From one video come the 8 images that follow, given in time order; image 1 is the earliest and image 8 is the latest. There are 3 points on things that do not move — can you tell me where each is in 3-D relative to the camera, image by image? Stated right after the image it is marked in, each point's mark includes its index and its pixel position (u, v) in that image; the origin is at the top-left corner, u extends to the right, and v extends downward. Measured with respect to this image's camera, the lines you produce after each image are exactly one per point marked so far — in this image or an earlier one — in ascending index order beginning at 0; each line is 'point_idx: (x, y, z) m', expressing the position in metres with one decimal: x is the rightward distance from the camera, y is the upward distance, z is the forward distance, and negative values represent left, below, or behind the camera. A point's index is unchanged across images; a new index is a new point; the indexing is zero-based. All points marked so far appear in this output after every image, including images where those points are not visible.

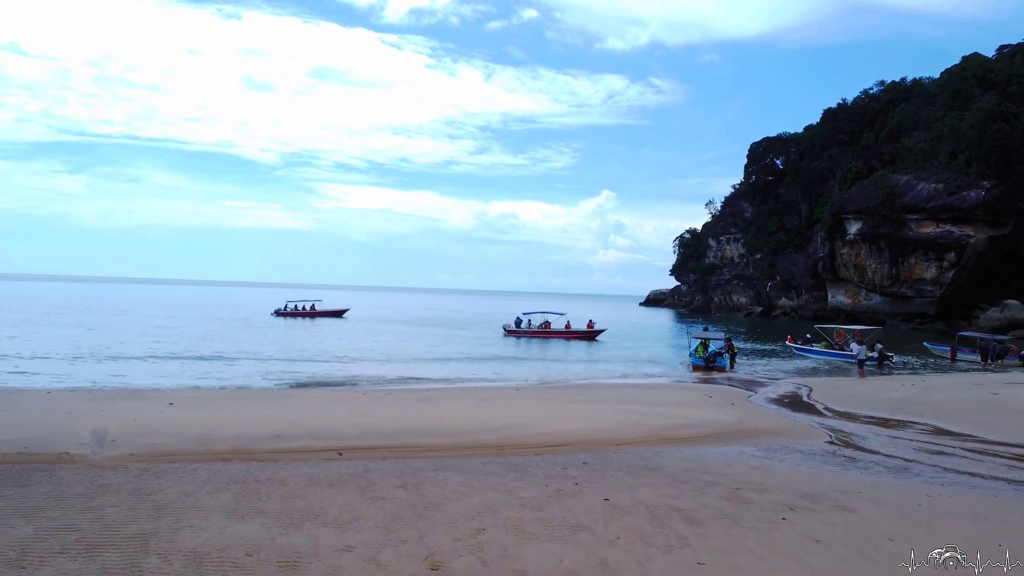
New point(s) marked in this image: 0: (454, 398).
0: (-1.0, -2.0, +15.4) m
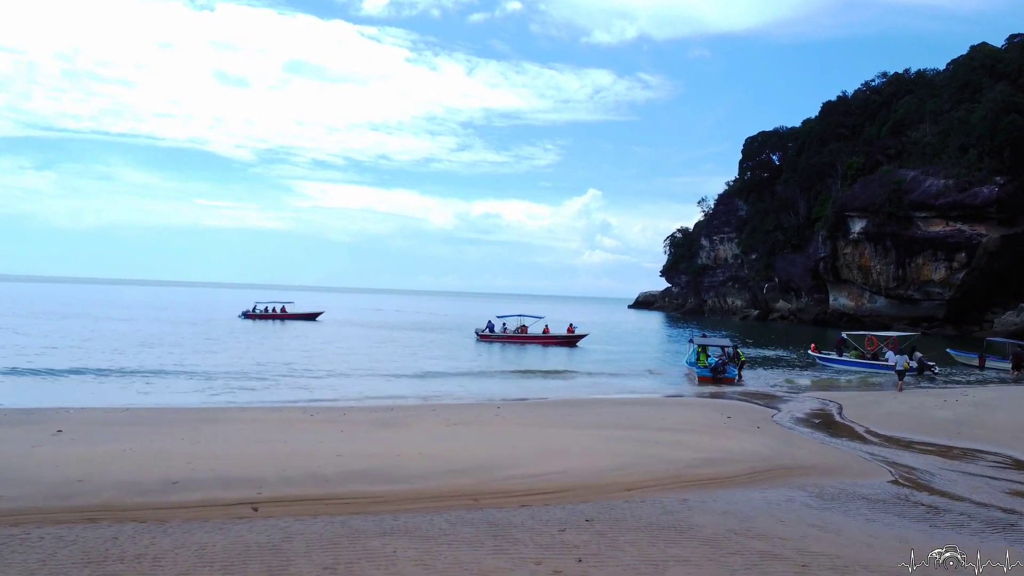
0: (-1.3, -2.0, +12.7) m
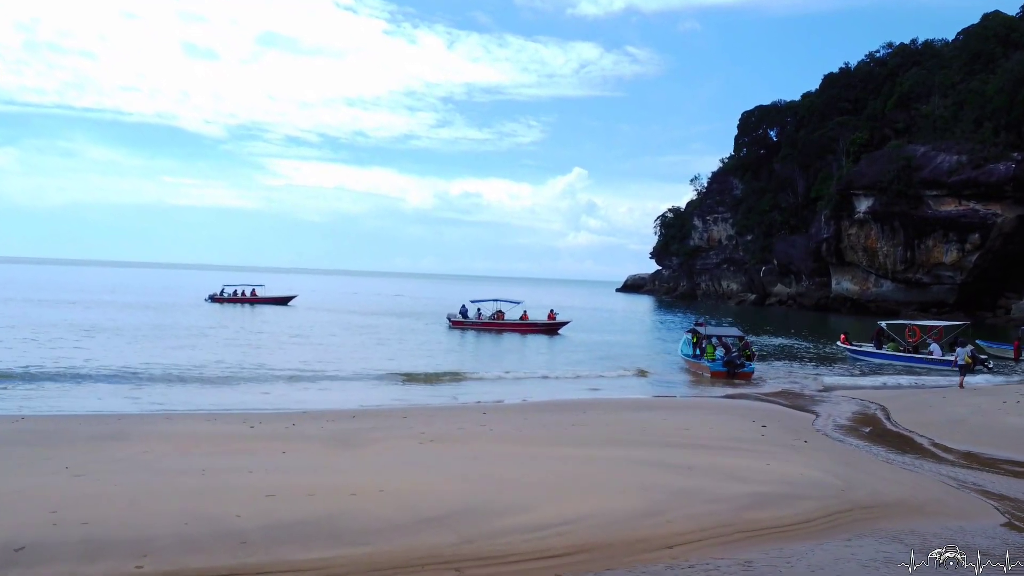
0: (-1.4, -1.8, +10.1) m
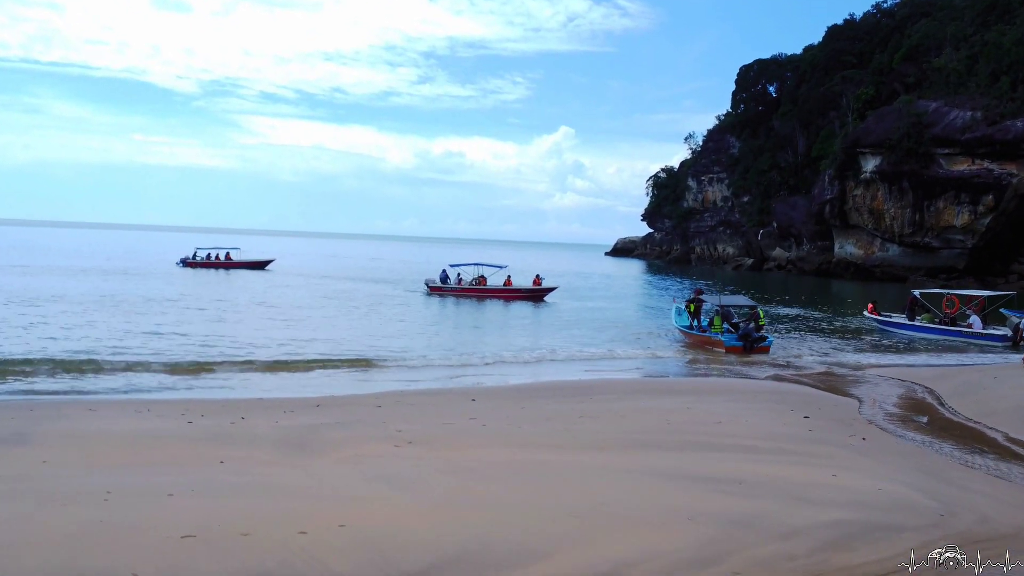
0: (-1.5, -1.5, +8.2) m
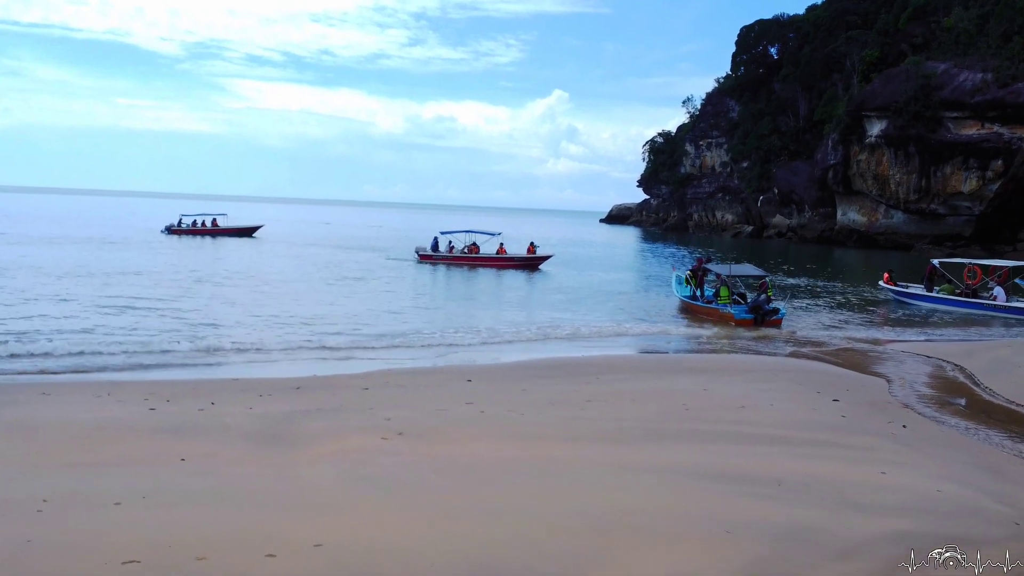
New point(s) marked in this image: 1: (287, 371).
0: (-1.4, -1.2, +7.3) m
1: (-2.7, -1.0, +10.4) m
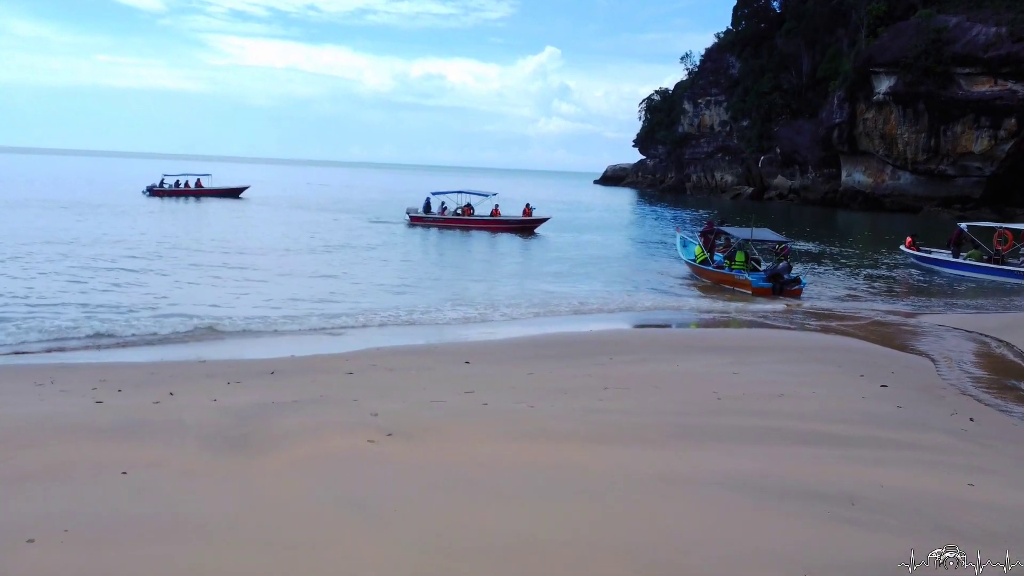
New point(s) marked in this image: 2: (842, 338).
0: (-1.4, -1.0, +6.1) m
1: (-2.7, -0.7, +9.2) m
2: (+4.1, -0.6, +10.6) m
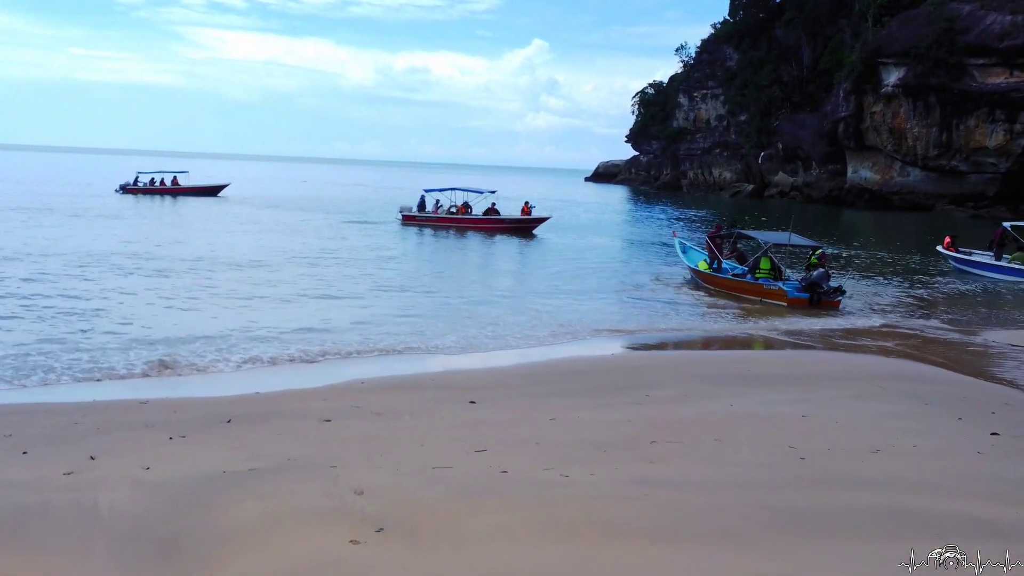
0: (-1.2, -1.2, +4.5) m
1: (-2.5, -0.9, +7.5) m
2: (+4.2, -0.8, +9.0) m
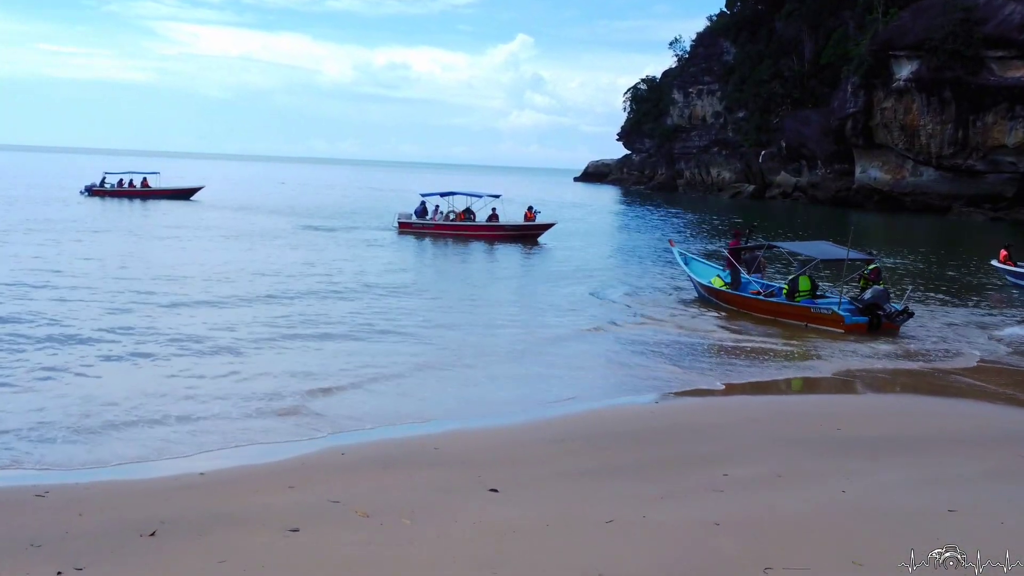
0: (-0.9, -1.5, +2.5) m
1: (-2.3, -1.2, +5.5) m
2: (+4.4, -1.0, +7.2) m
